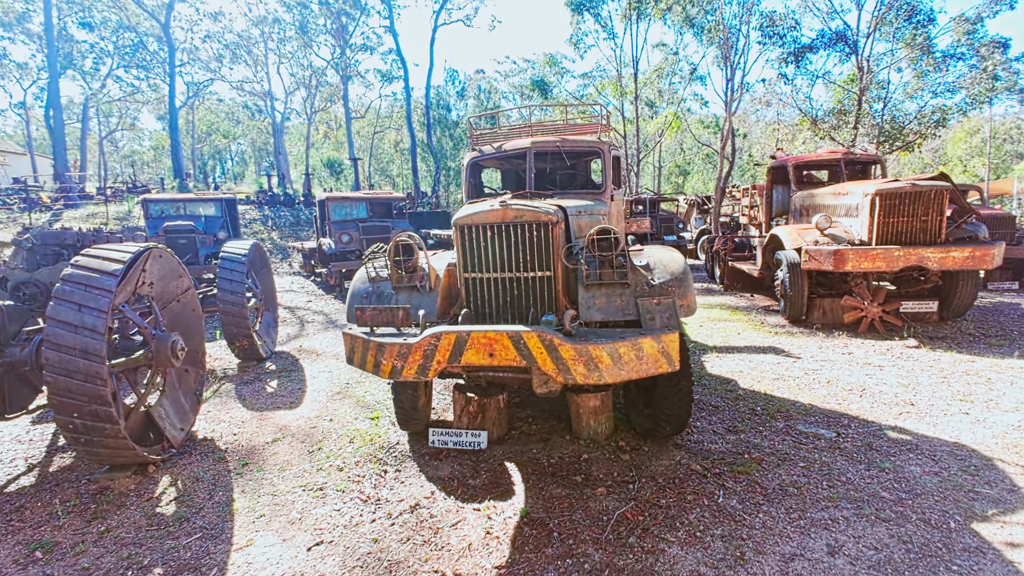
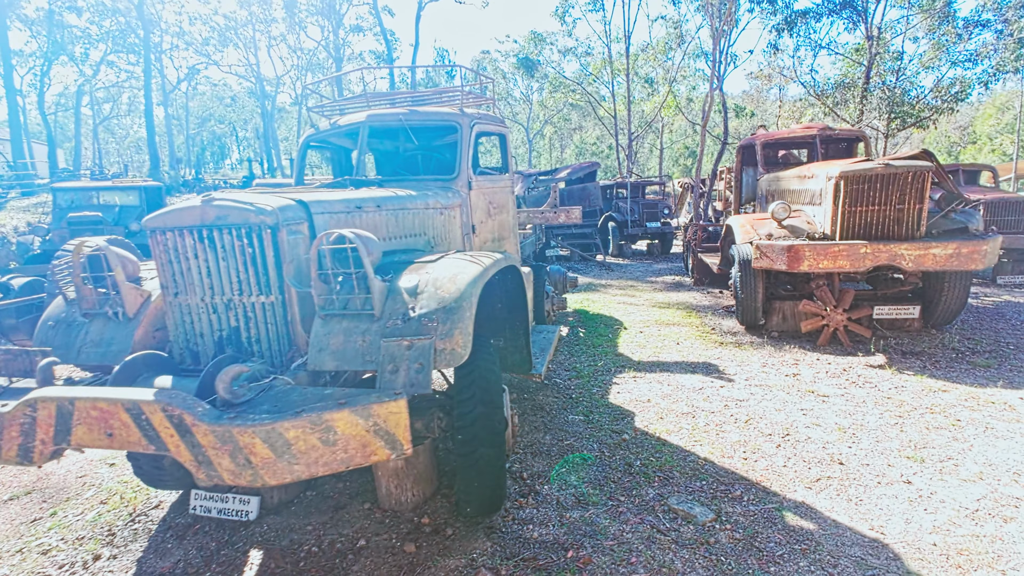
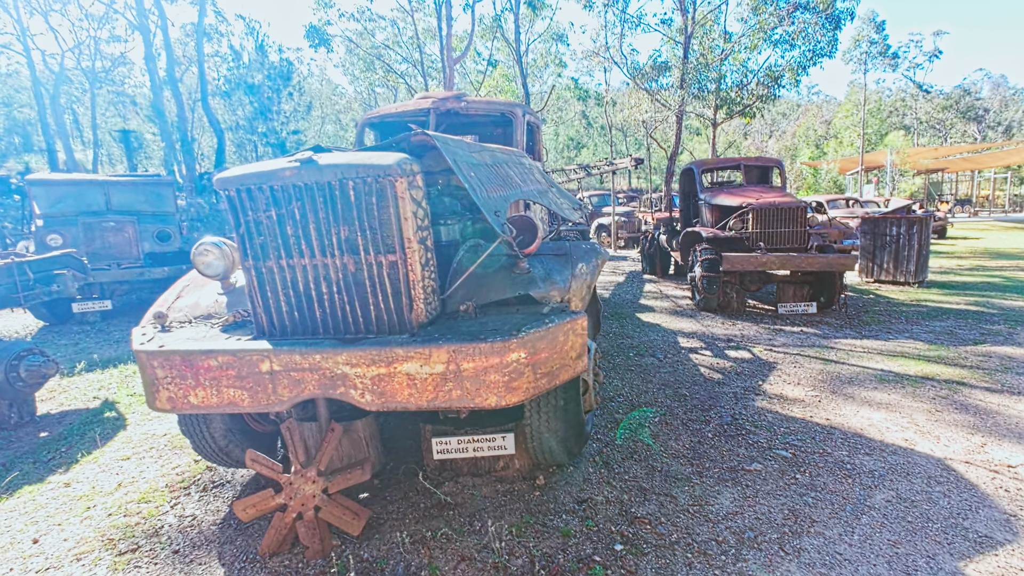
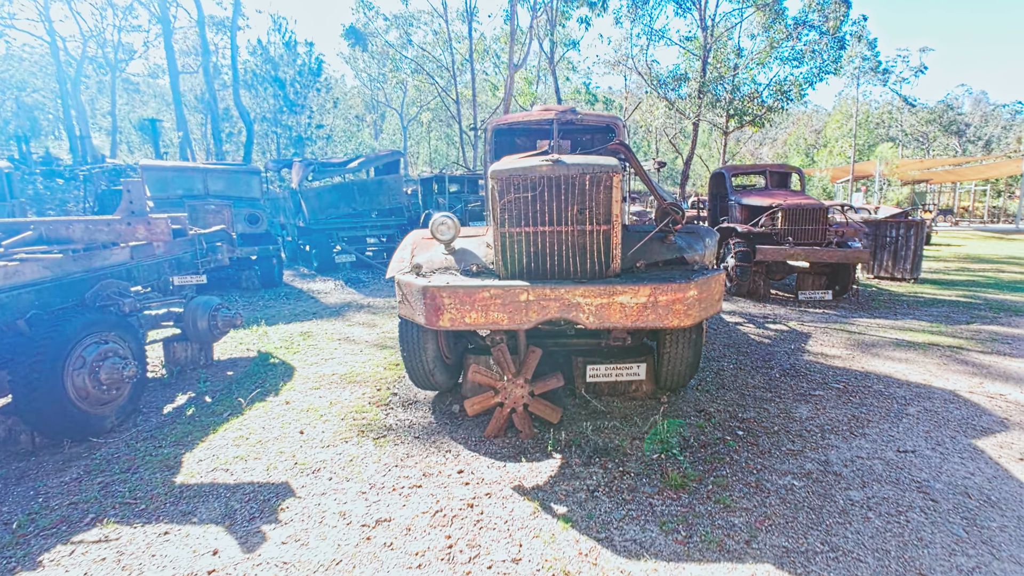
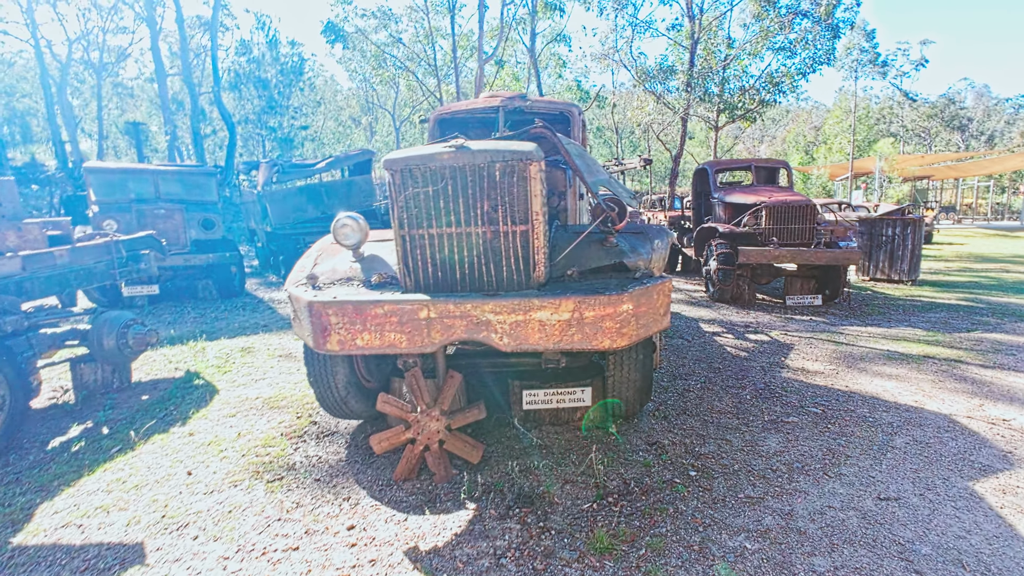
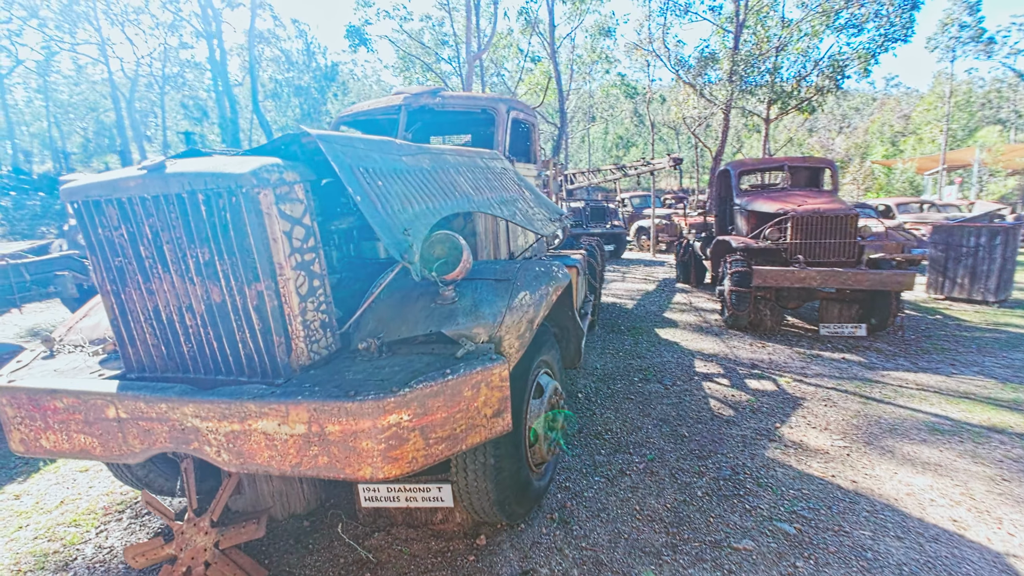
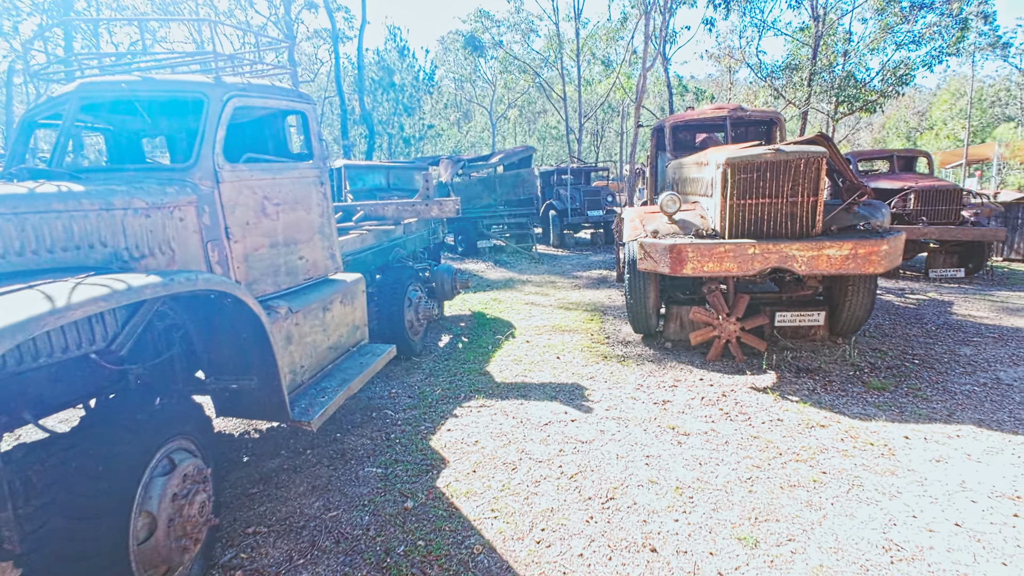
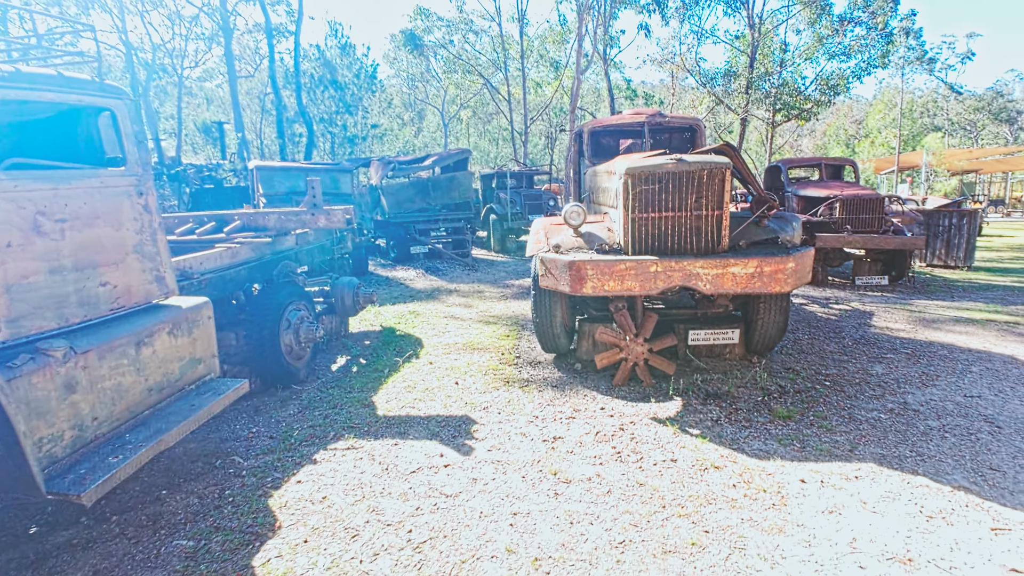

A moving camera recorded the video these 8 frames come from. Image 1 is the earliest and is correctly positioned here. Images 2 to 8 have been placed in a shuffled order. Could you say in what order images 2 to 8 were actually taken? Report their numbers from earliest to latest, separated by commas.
2, 7, 8, 4, 5, 3, 6
